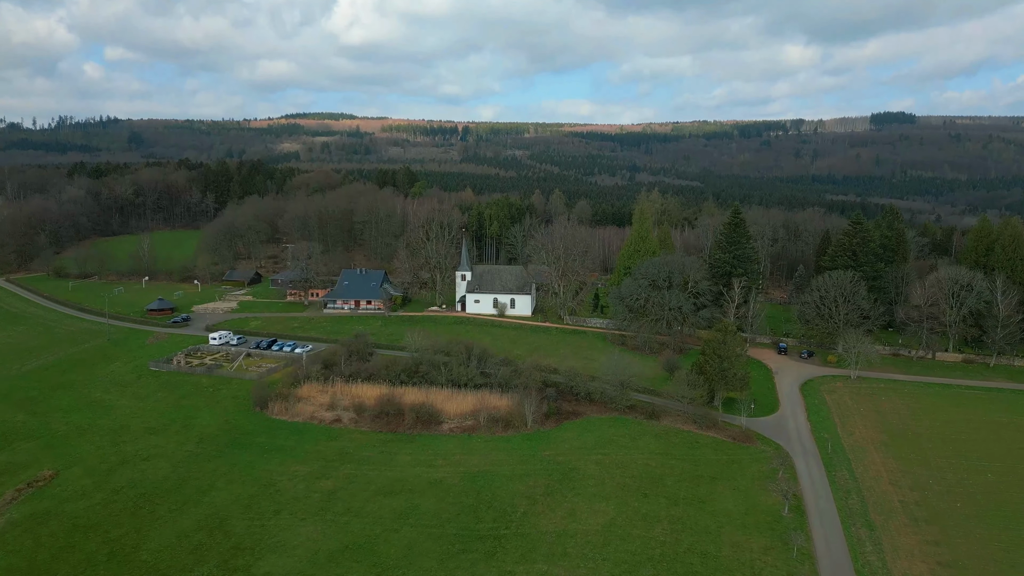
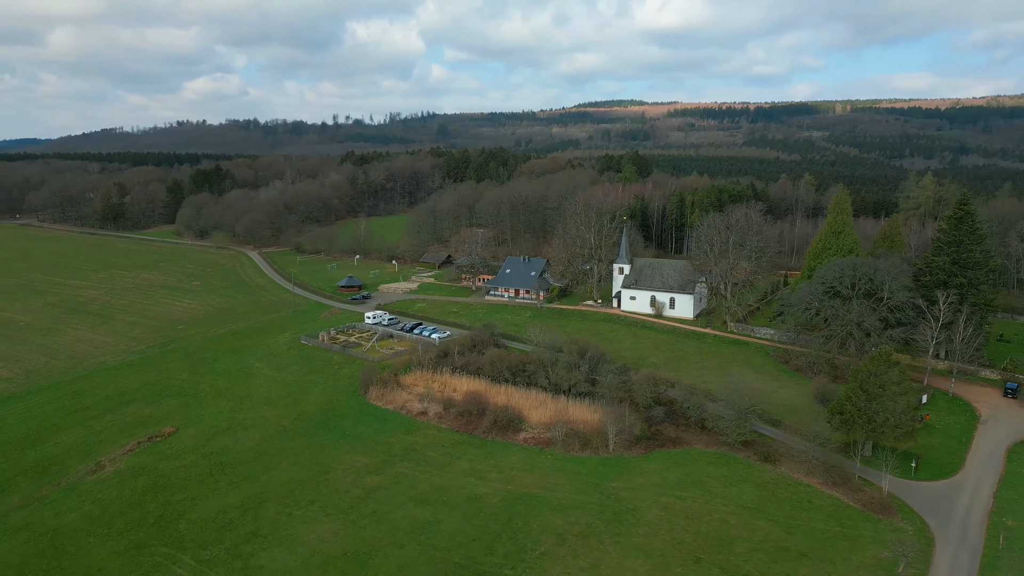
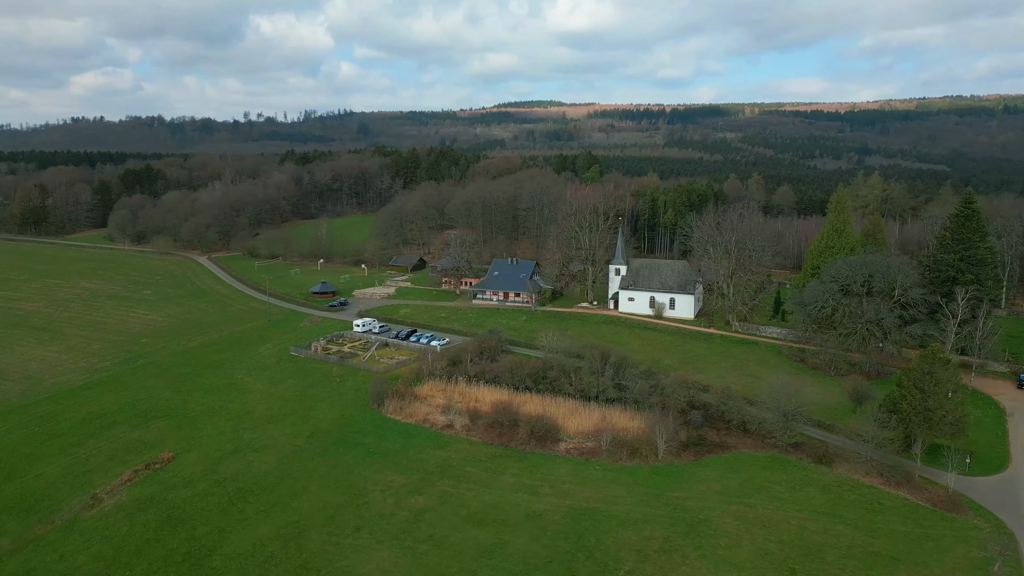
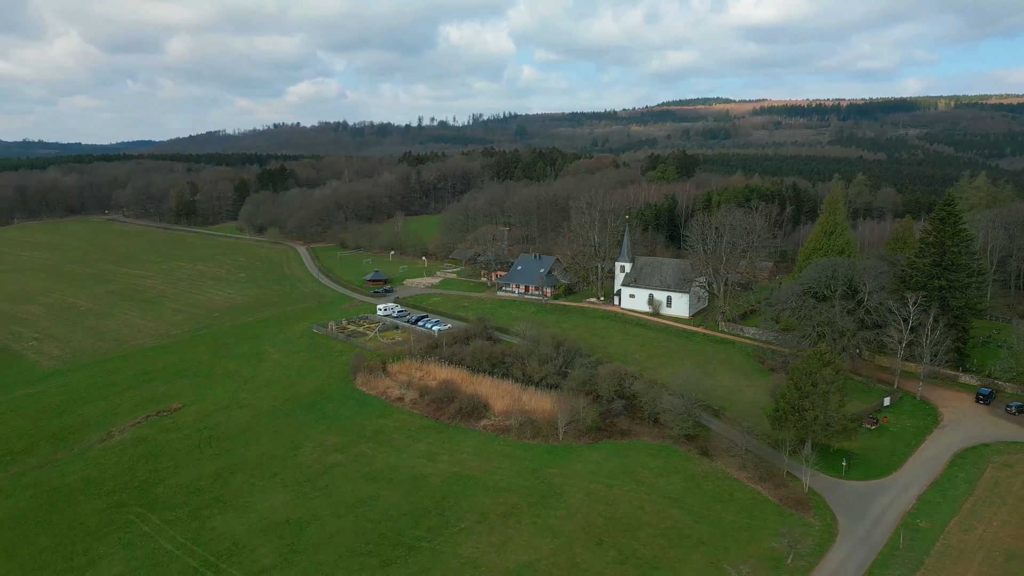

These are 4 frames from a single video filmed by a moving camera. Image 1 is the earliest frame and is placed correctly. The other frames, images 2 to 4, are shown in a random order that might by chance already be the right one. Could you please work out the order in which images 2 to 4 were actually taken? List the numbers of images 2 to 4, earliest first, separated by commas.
3, 2, 4
